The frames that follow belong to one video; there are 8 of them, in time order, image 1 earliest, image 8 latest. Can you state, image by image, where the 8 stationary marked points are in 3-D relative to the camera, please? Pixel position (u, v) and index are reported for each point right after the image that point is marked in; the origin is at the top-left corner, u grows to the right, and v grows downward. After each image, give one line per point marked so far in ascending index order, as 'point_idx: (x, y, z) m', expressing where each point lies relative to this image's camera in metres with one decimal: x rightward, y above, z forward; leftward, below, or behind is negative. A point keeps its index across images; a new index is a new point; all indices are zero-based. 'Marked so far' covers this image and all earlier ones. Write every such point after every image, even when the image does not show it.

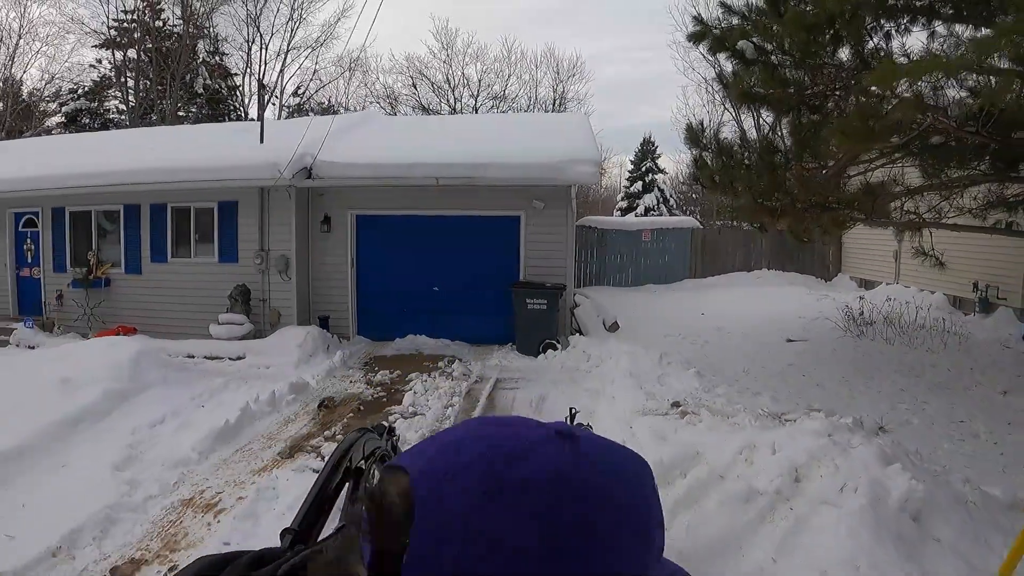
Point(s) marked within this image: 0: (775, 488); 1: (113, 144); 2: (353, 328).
0: (+1.4, -1.0, +3.4) m
1: (-7.8, +2.8, +12.7) m
2: (-2.2, -0.6, +9.5) m
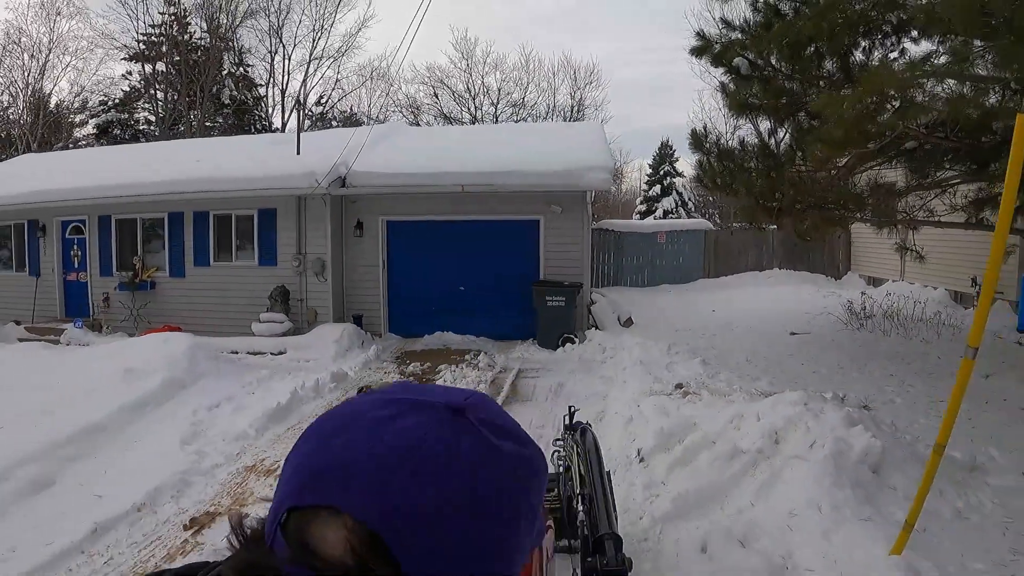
0: (+1.5, -1.0, +4.0) m
1: (-7.5, +2.8, +13.6) m
2: (-1.9, -0.6, +10.2) m
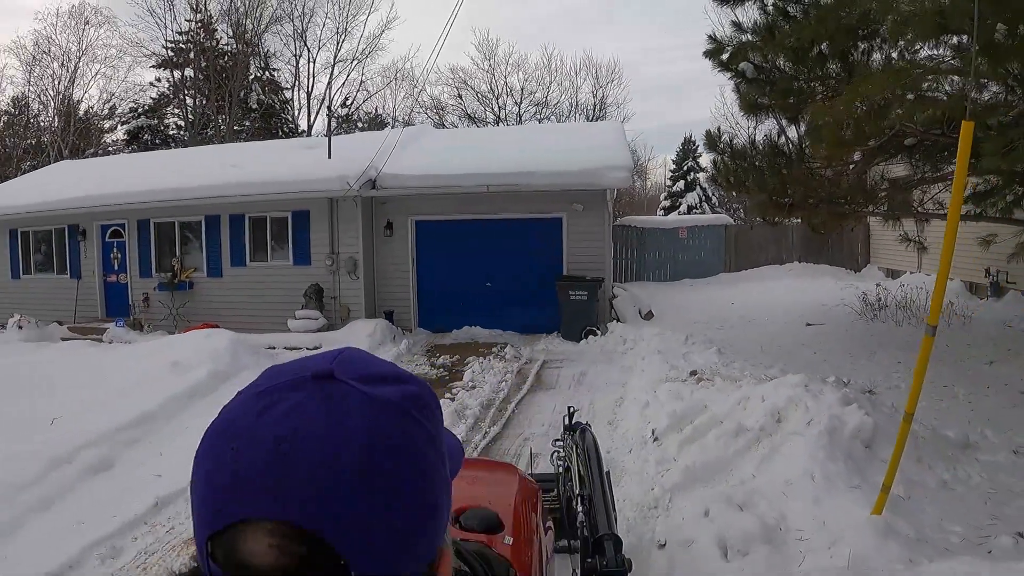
0: (+1.6, -0.9, +4.3) m
1: (-7.0, +2.8, +14.2) m
2: (-1.6, -0.5, +10.6) m
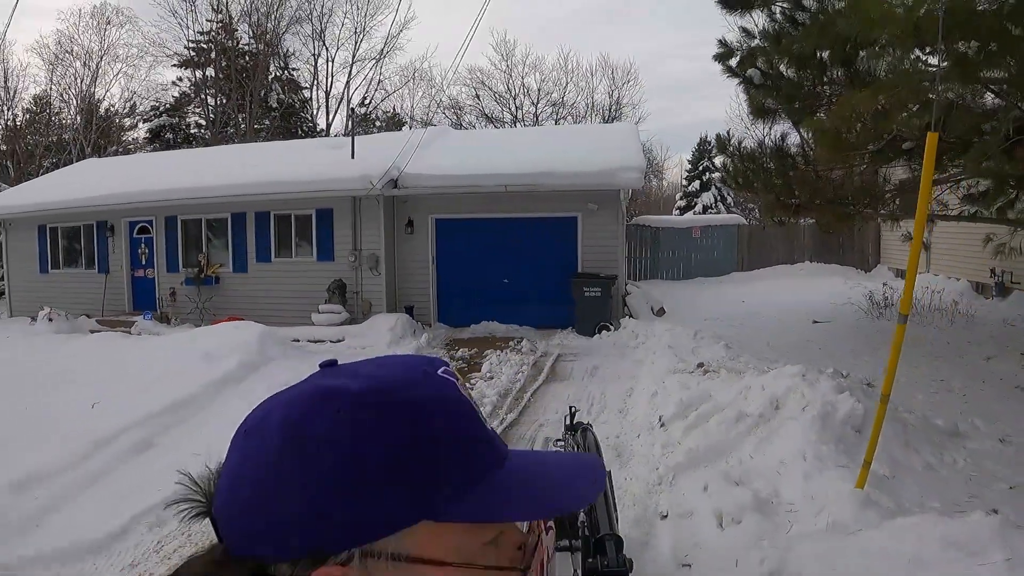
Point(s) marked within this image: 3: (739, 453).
0: (+1.8, -0.9, +4.6) m
1: (-6.6, +2.9, +14.7) m
2: (-1.3, -0.5, +11.0) m
3: (+1.5, -1.1, +4.3) m
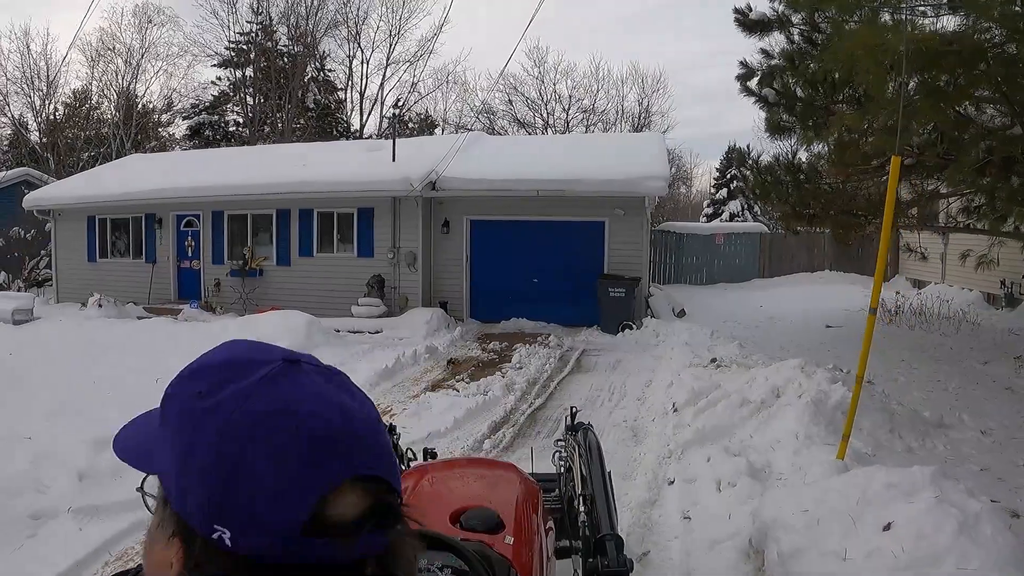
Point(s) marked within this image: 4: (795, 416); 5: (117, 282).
0: (+2.0, -0.9, +5.2) m
1: (-5.9, +3.1, +15.6) m
2: (-0.8, -0.4, +11.7) m
3: (+1.7, -1.1, +4.9) m
4: (+2.1, -0.9, +4.8) m
5: (-9.0, +0.1, +15.0) m
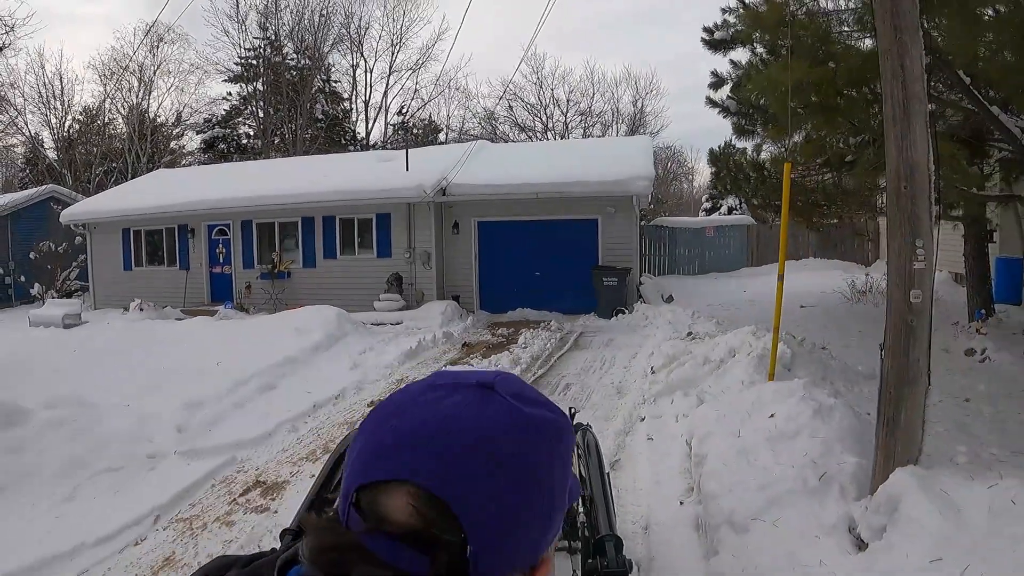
0: (+2.0, -0.7, +6.4) m
1: (-5.8, +3.0, +16.9) m
2: (-0.7, -0.3, +12.9) m
3: (+1.8, -0.9, +6.1) m
4: (+2.1, -0.7, +6.0) m
5: (-8.9, 0.0, +16.3) m
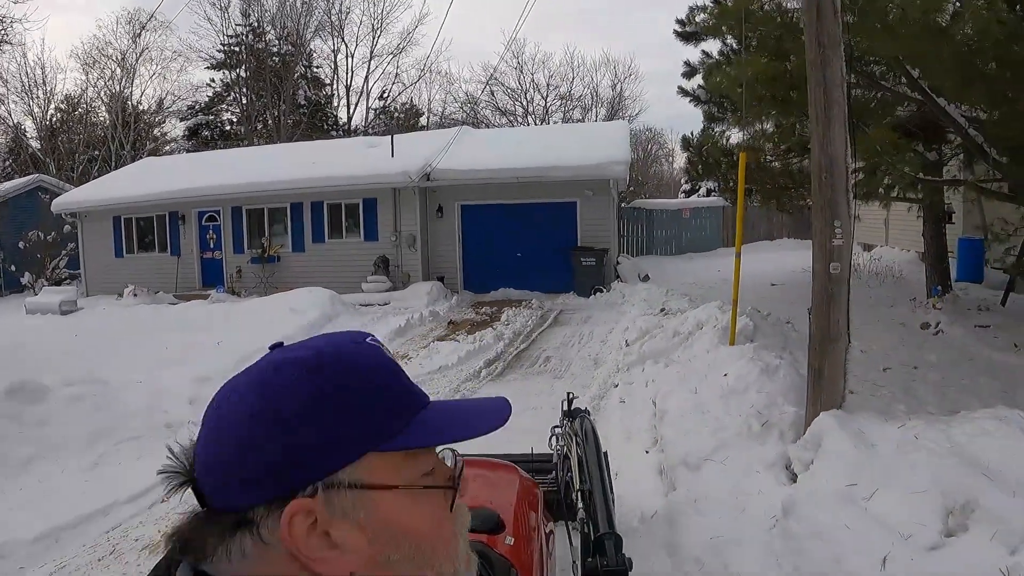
0: (+1.9, -0.4, +7.0) m
1: (-6.3, +3.5, +17.2) m
2: (-1.0, +0.1, +13.4) m
3: (+1.6, -0.6, +6.7) m
4: (+2.0, -0.5, +6.6) m
5: (-9.3, +0.4, +16.6) m
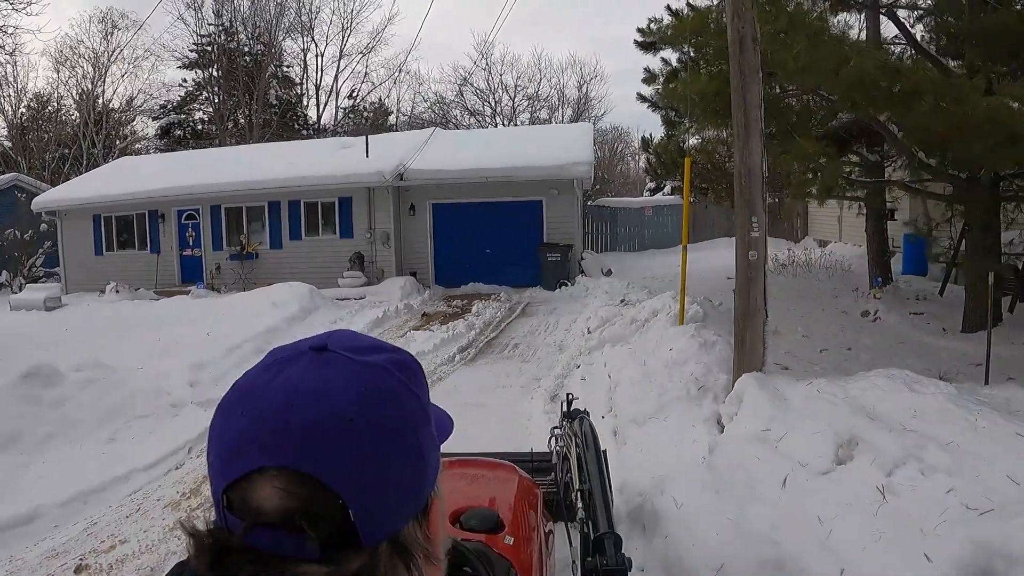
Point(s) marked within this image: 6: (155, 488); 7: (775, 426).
0: (+1.5, -0.3, +7.7) m
1: (-7.1, +3.5, +17.5) m
2: (-1.7, +0.2, +14.0) m
3: (+1.3, -0.5, +7.3) m
4: (+1.6, -0.4, +7.2) m
5: (-10.1, +0.4, +16.7) m
6: (-2.5, -1.4, +4.5) m
7: (+1.5, -0.8, +3.8) m
